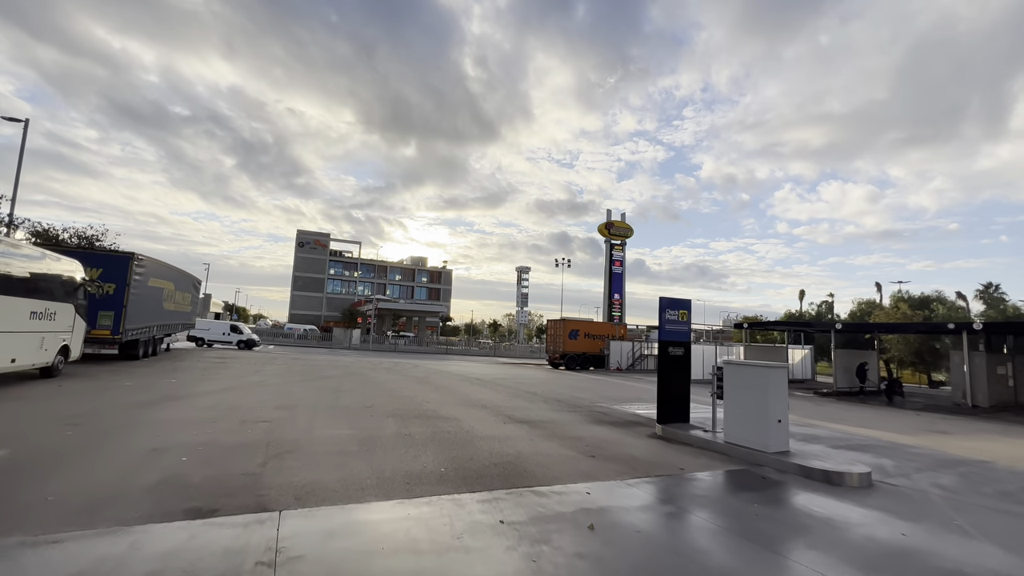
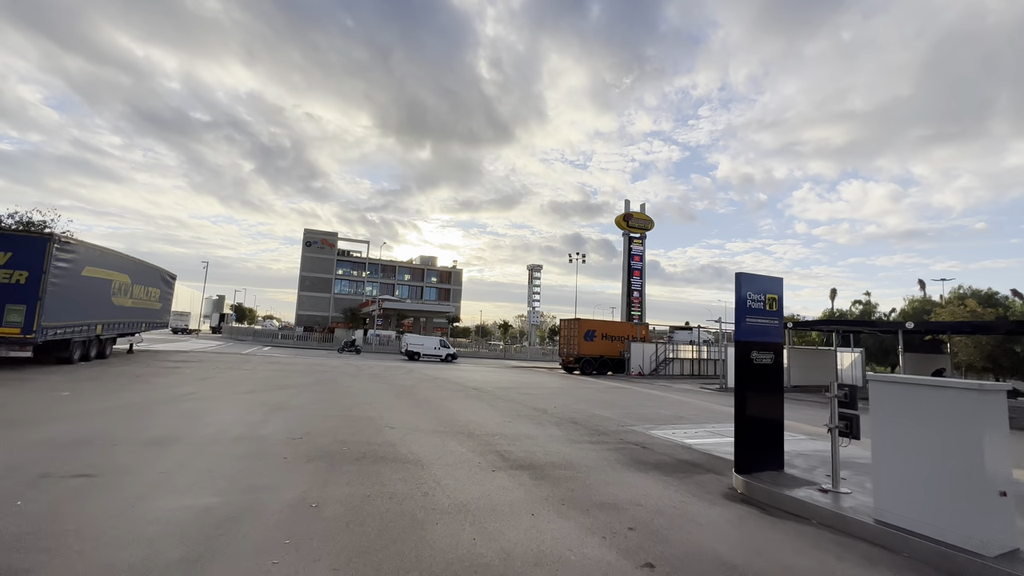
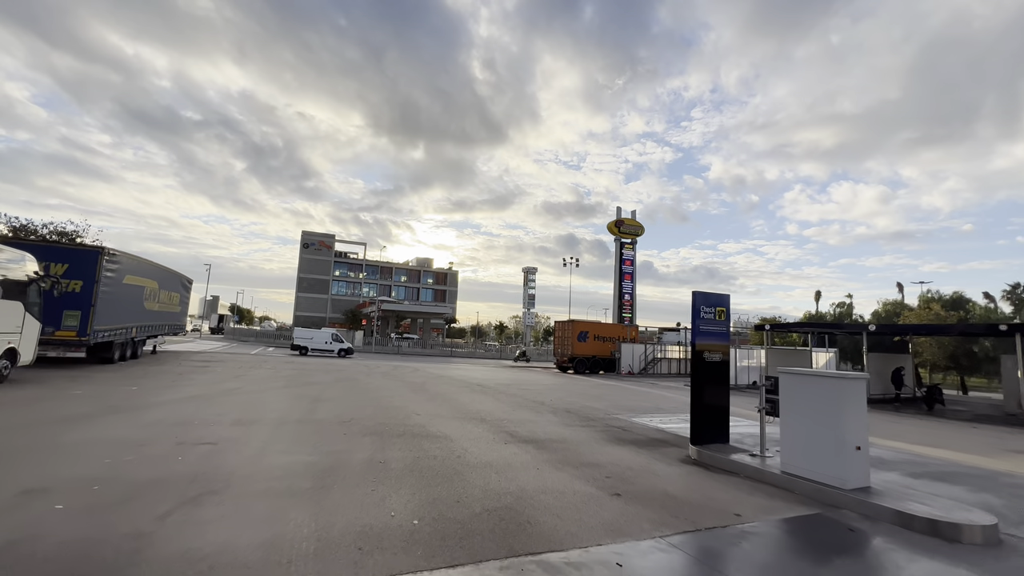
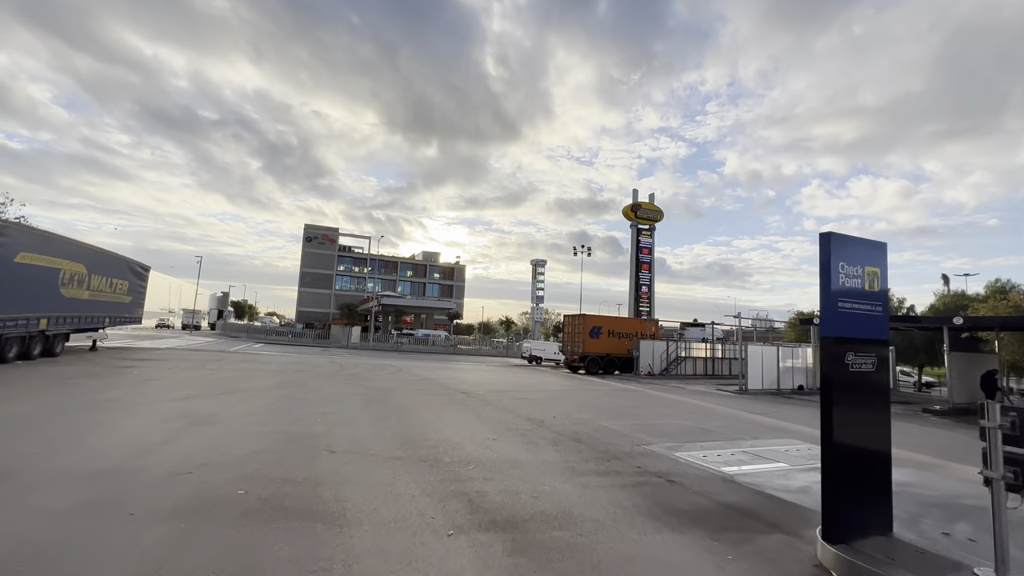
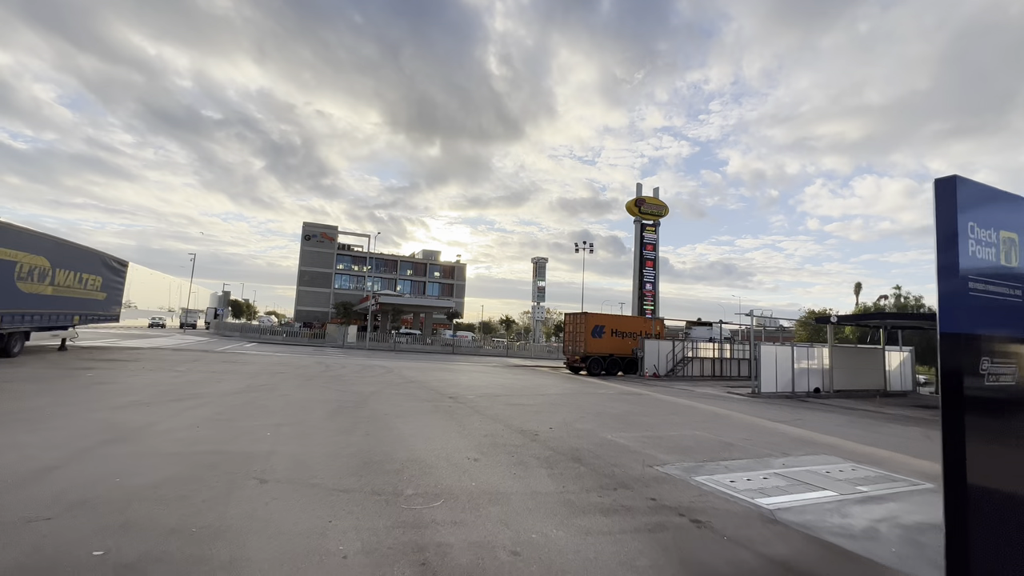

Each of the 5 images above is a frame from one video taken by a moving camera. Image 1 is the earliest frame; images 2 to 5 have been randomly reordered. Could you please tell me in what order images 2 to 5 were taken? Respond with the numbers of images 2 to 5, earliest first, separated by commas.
3, 2, 4, 5
